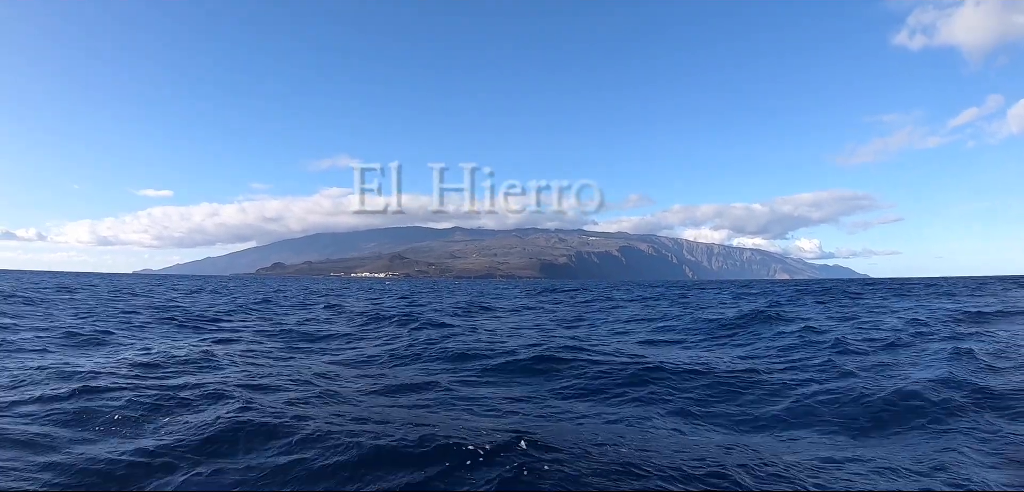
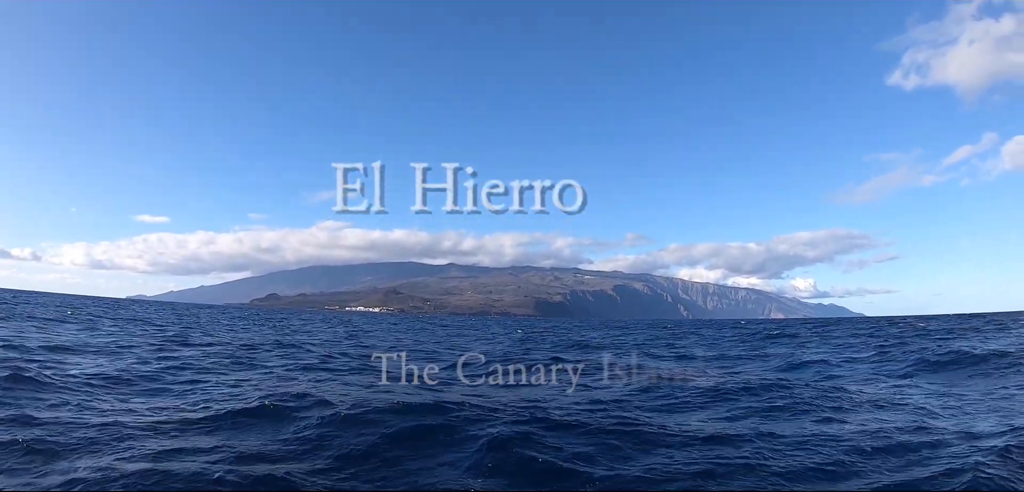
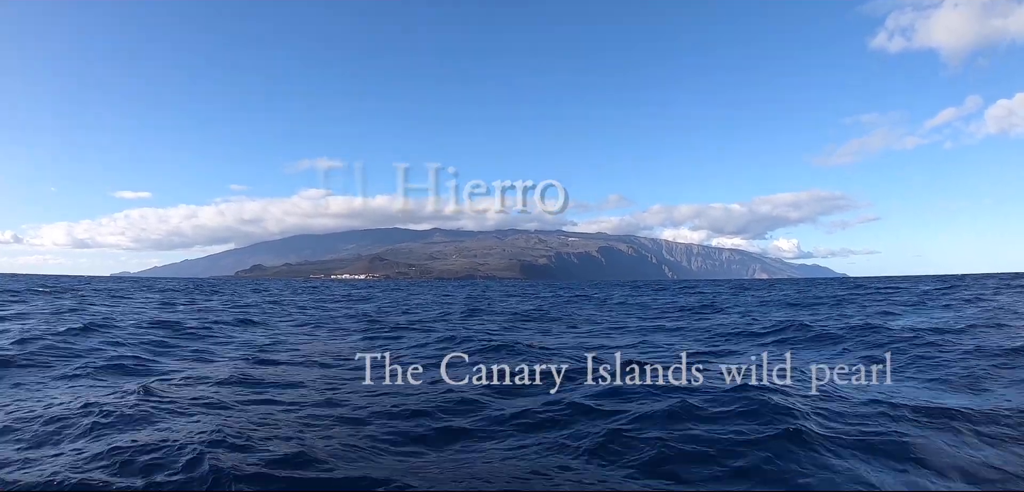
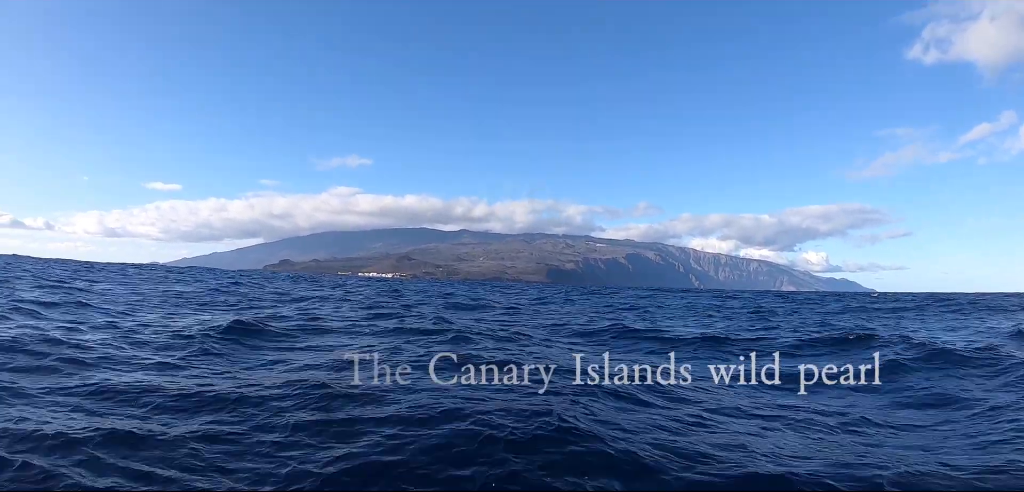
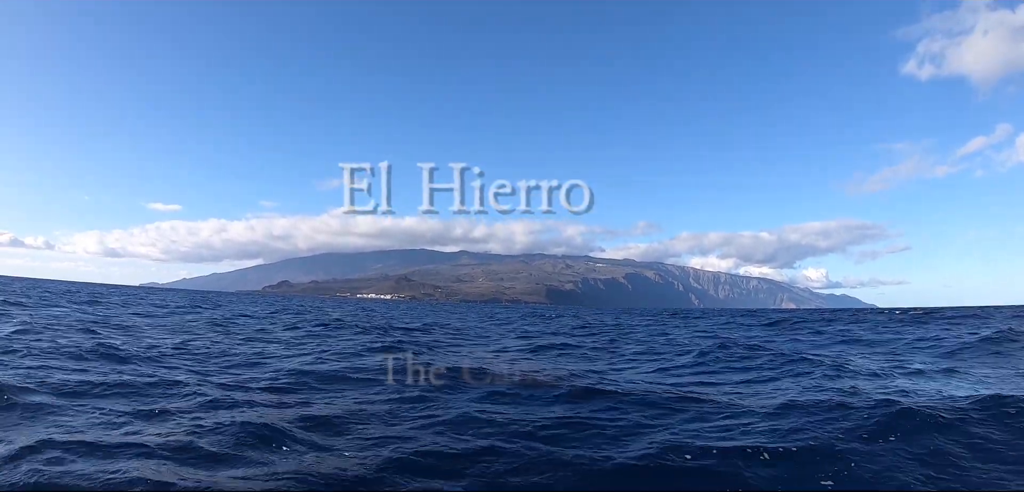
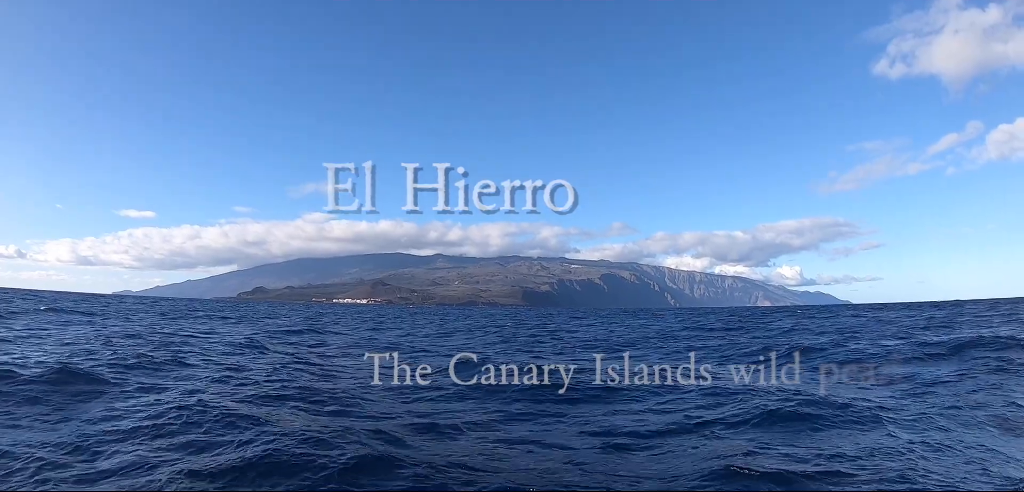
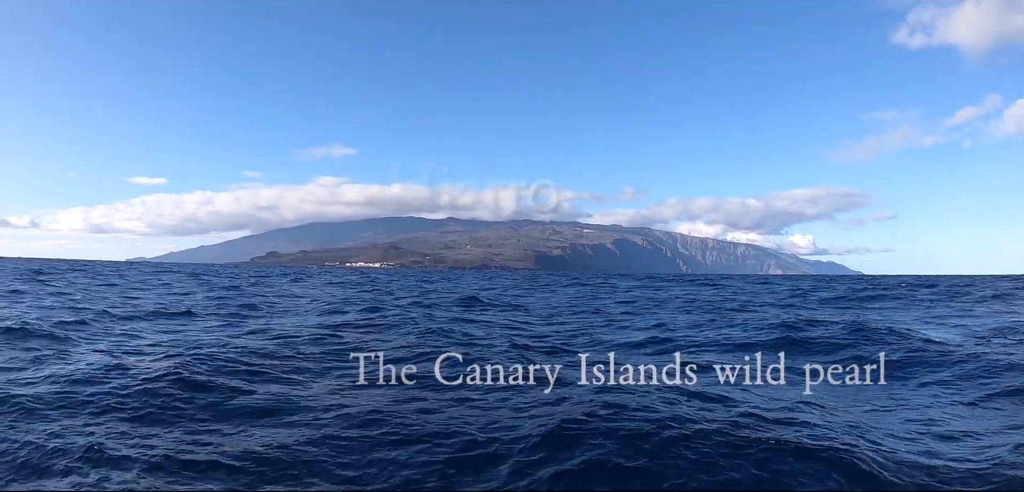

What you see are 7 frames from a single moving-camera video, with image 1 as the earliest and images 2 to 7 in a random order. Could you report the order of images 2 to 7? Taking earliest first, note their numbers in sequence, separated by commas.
5, 2, 6, 3, 7, 4
